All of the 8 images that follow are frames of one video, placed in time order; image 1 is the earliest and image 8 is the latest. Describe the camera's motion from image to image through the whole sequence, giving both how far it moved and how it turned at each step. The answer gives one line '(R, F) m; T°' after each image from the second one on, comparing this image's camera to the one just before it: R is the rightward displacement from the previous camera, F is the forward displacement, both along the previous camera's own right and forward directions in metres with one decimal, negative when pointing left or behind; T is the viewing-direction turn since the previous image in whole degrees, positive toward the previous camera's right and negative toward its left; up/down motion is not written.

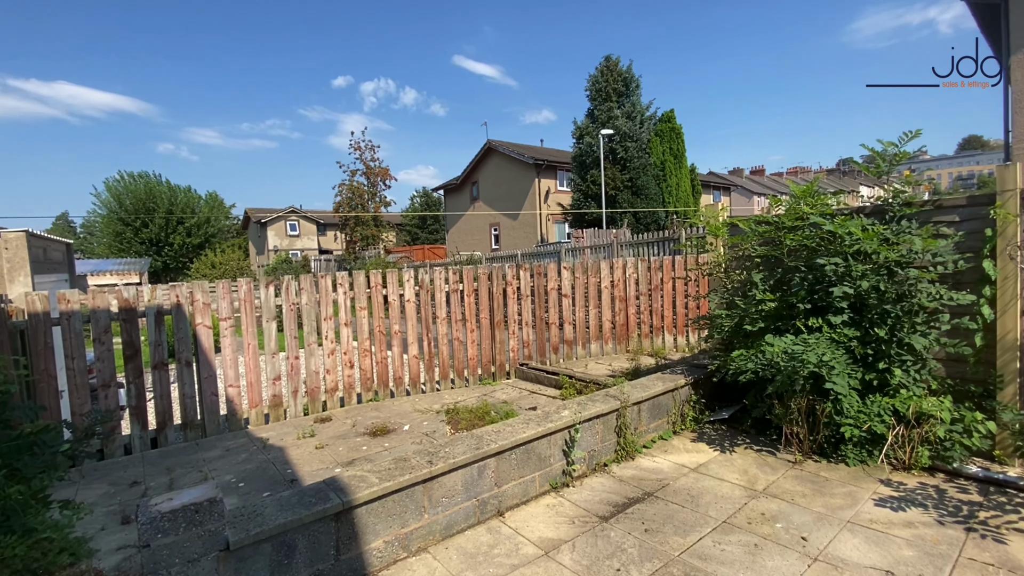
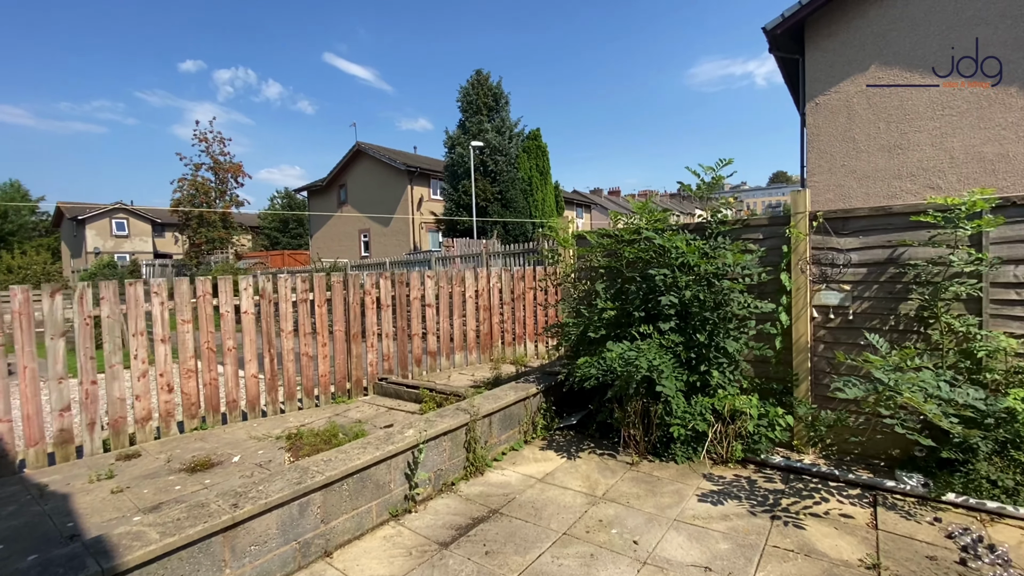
(+0.2, +0.1) m; +14°
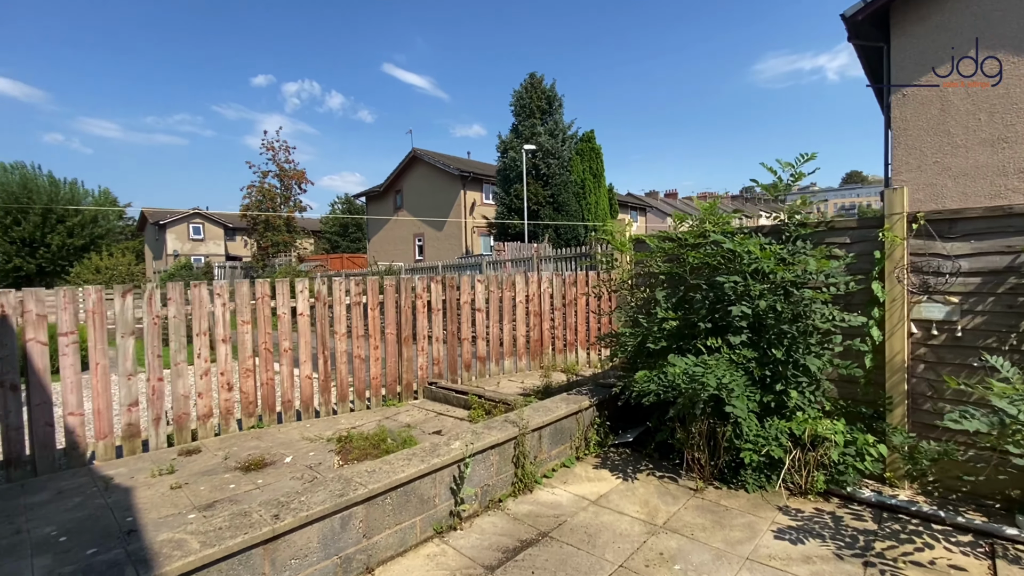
(0.0, +0.2) m; -6°
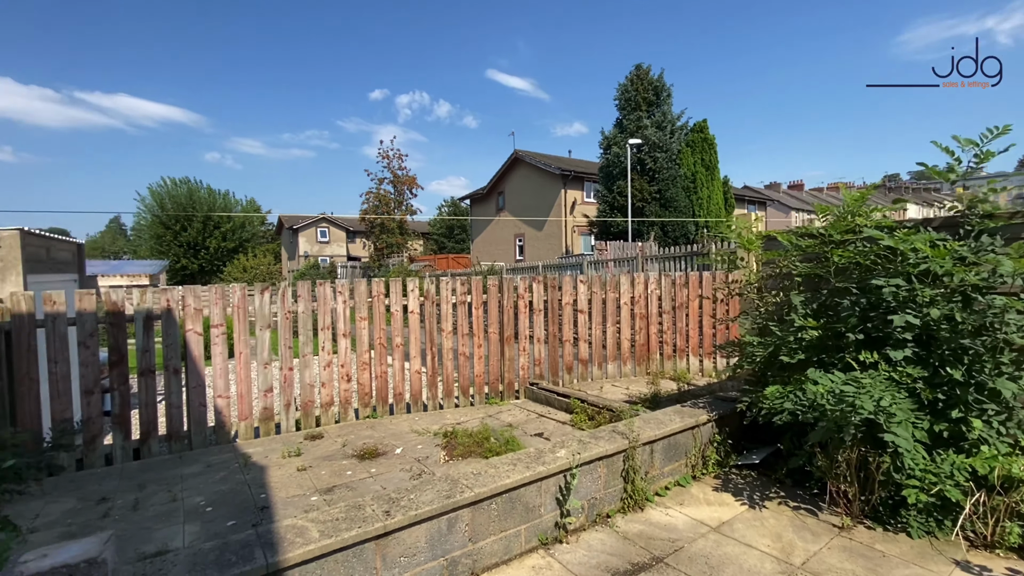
(-0.1, +0.1) m; -12°
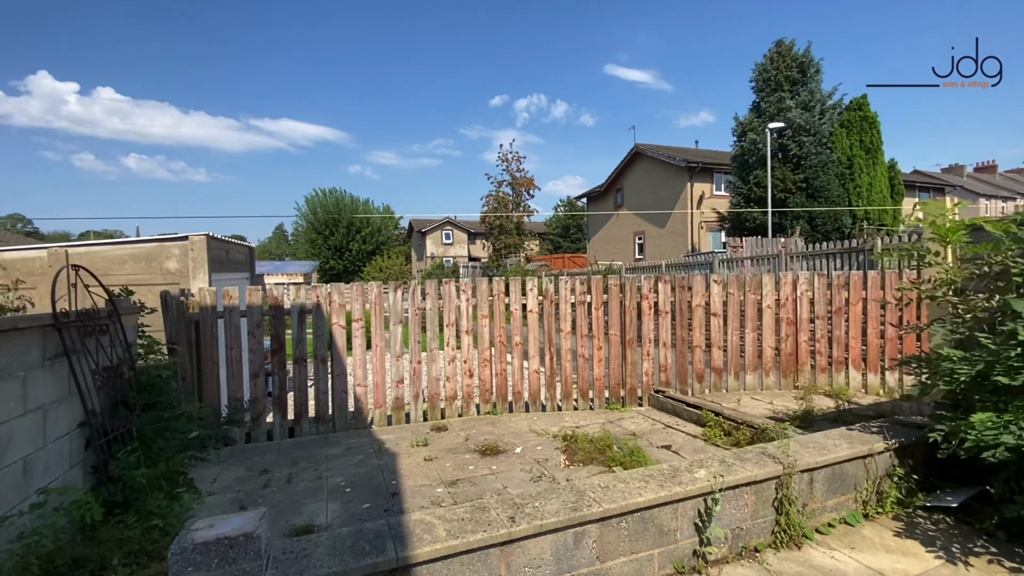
(-0.1, +0.1) m; -14°
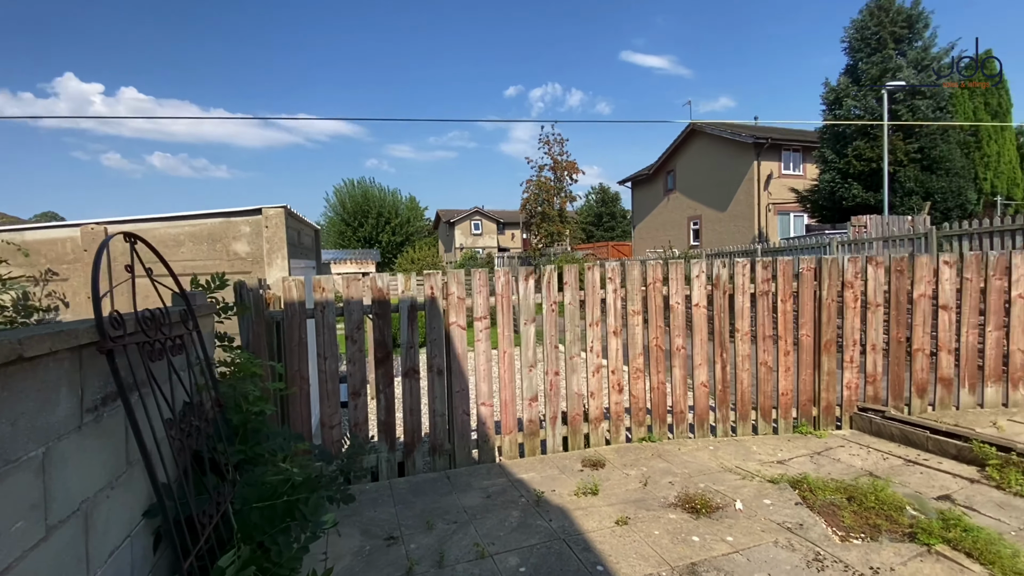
(-1.3, +1.3) m; -2°
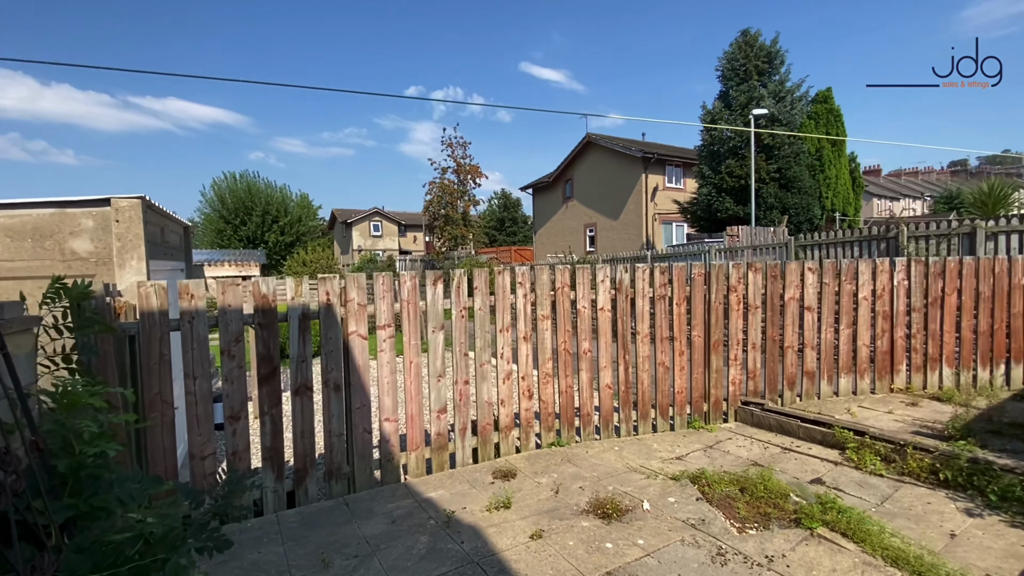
(0.0, +0.2) m; +12°
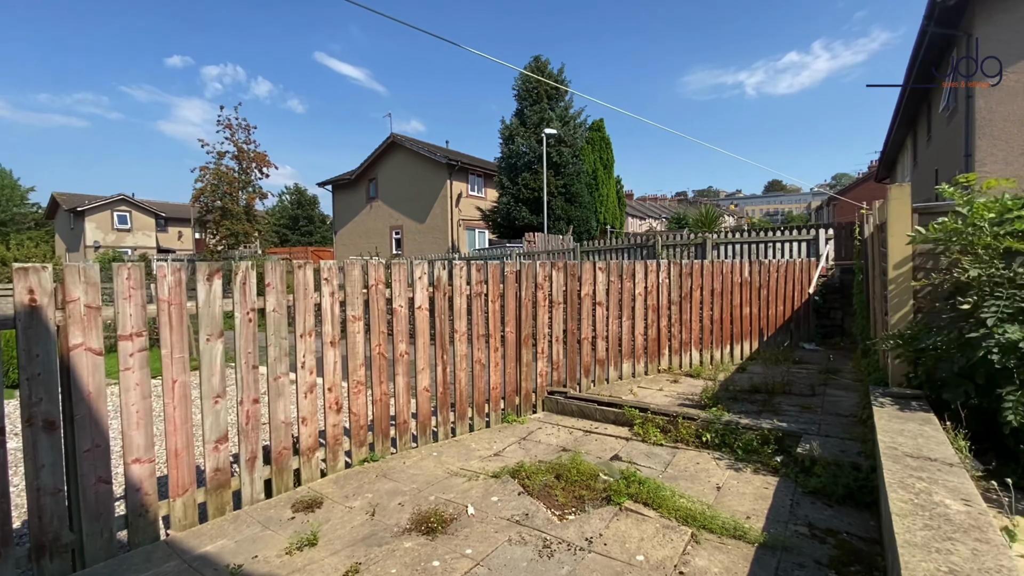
(-0.1, +0.3) m; +23°
